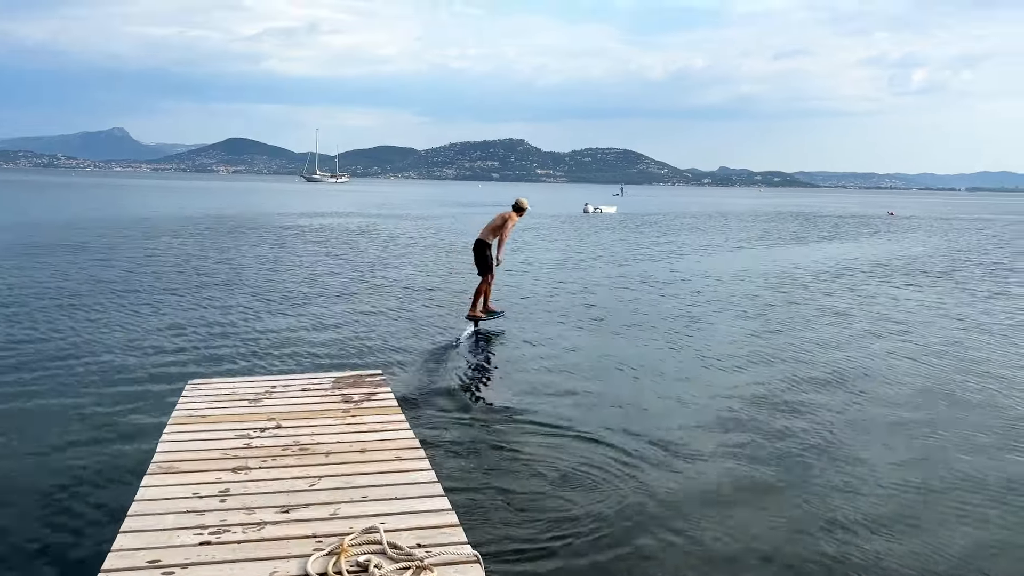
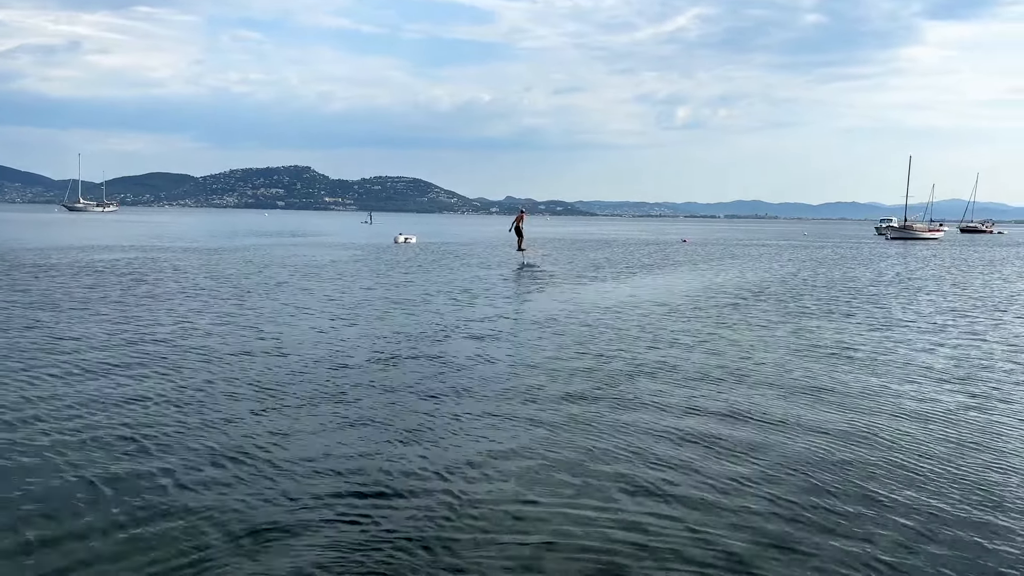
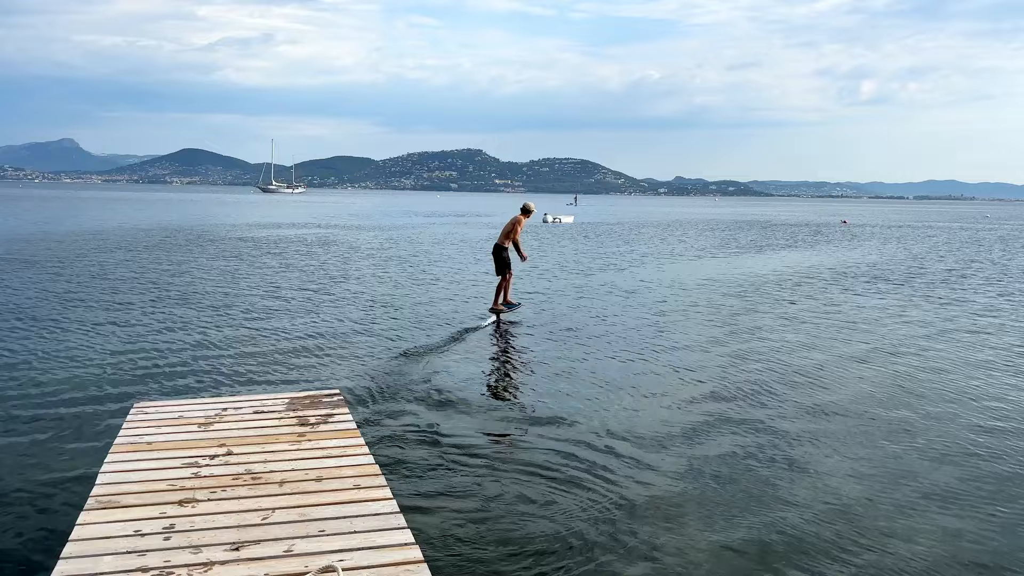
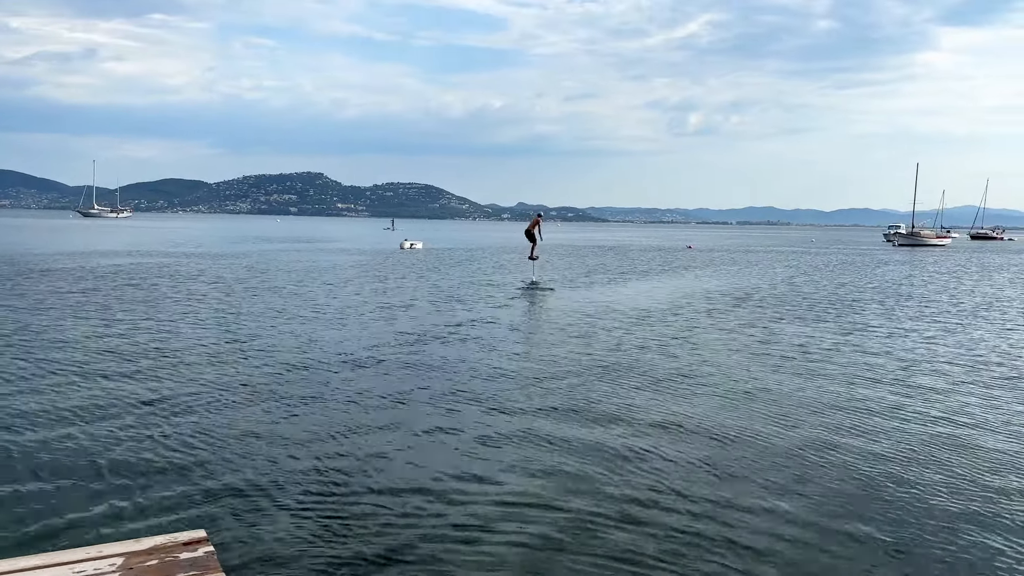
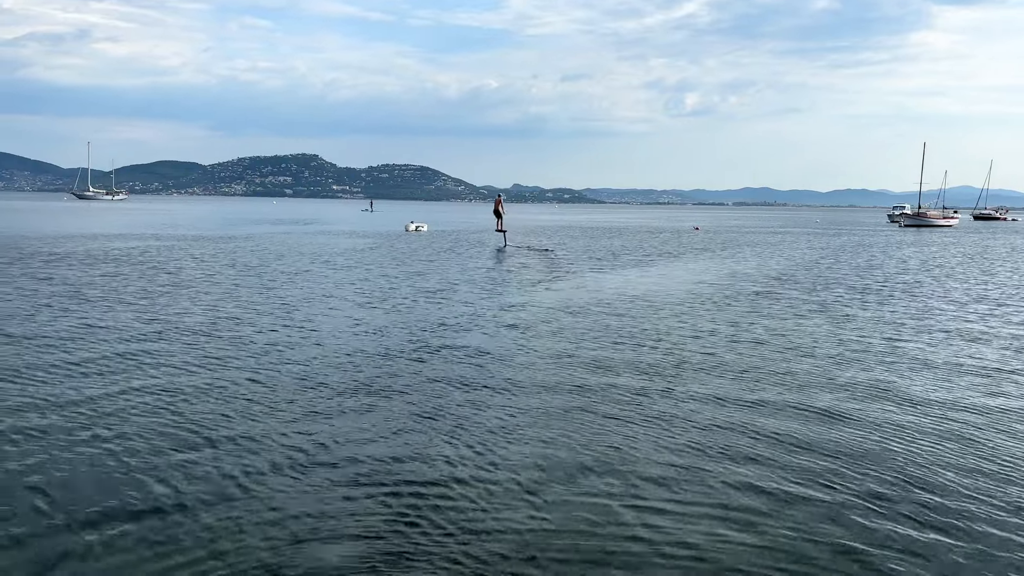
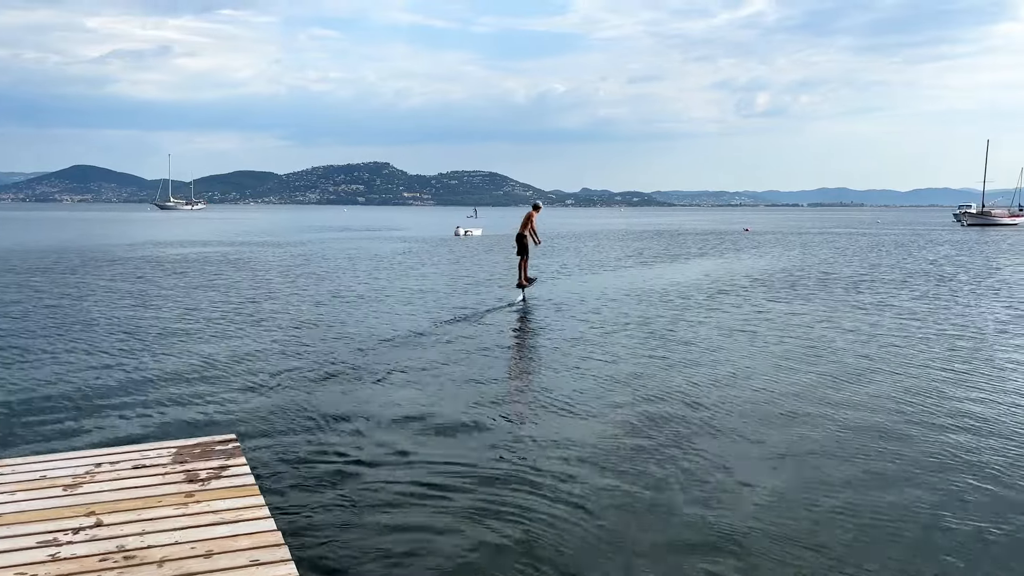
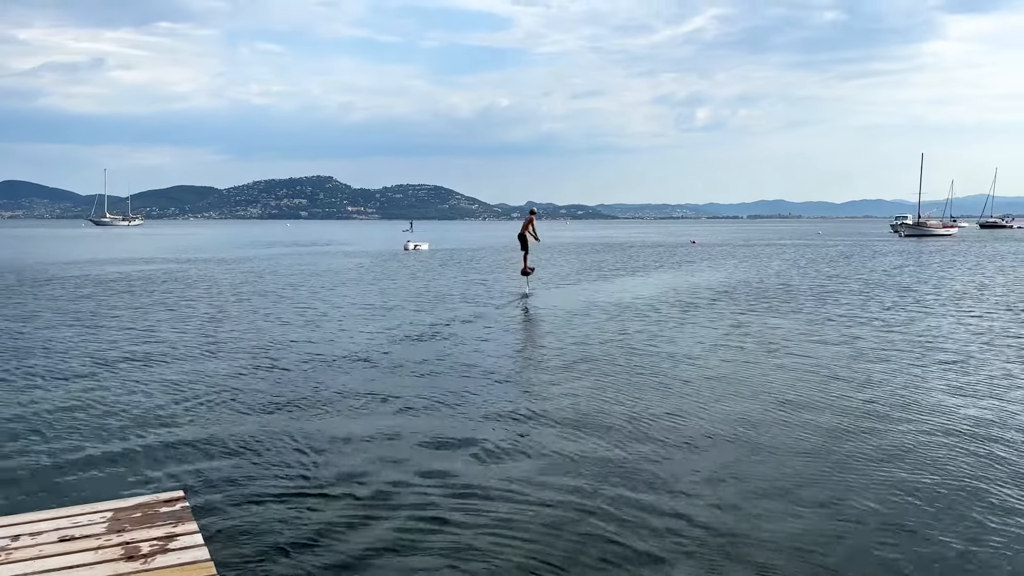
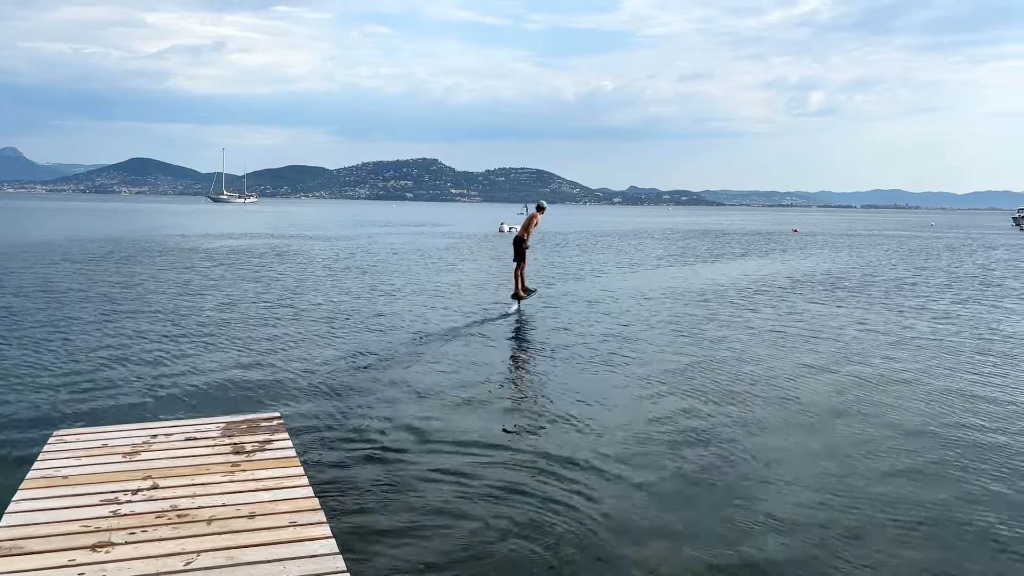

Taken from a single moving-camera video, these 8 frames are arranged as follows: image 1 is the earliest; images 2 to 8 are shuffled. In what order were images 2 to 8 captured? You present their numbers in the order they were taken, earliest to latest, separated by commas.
3, 8, 6, 7, 4, 2, 5
